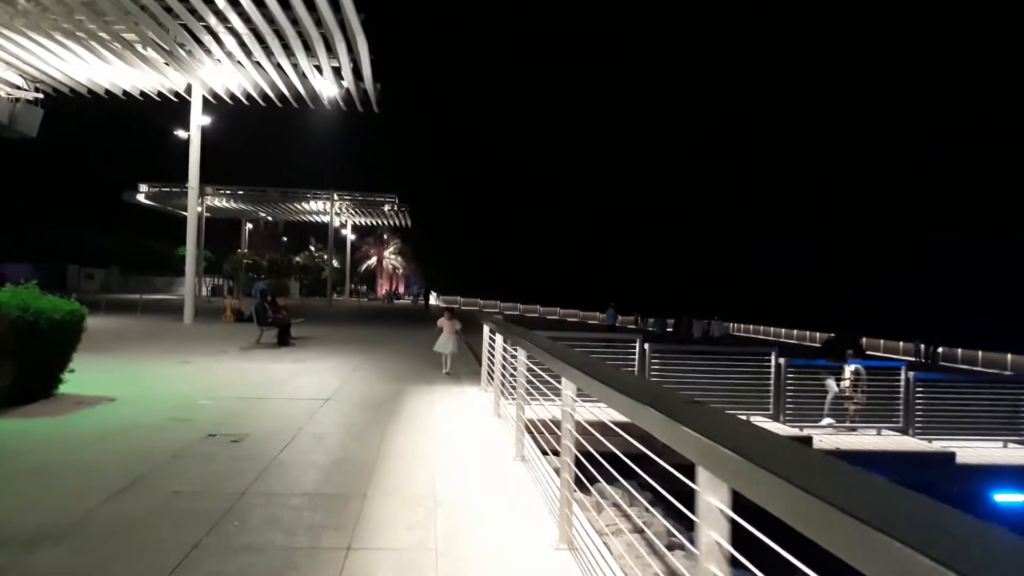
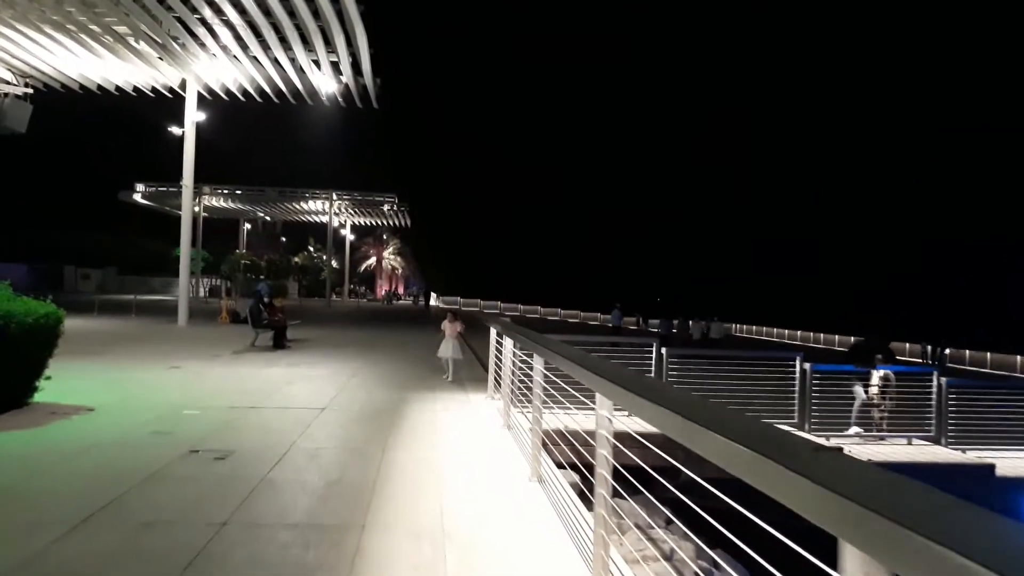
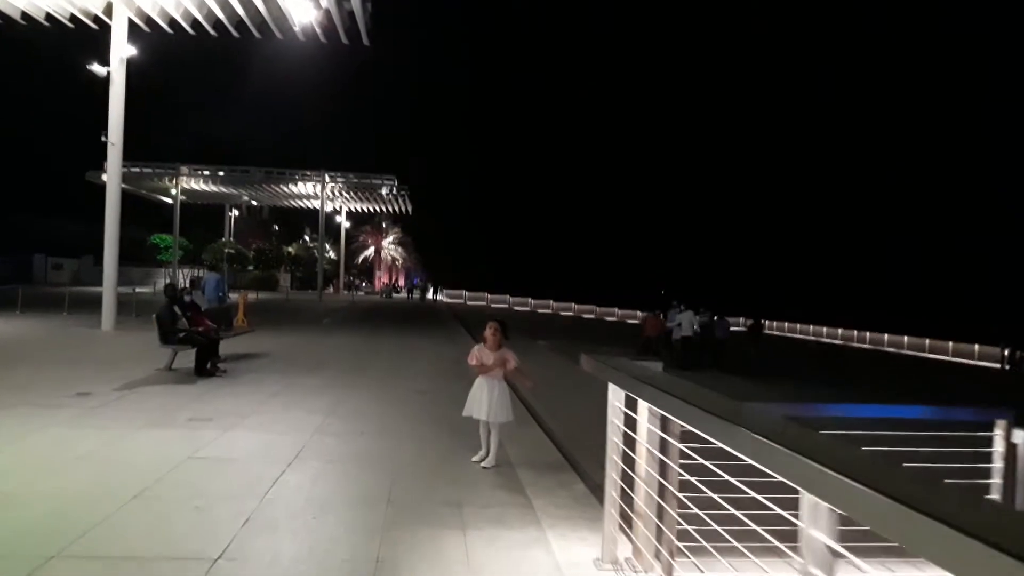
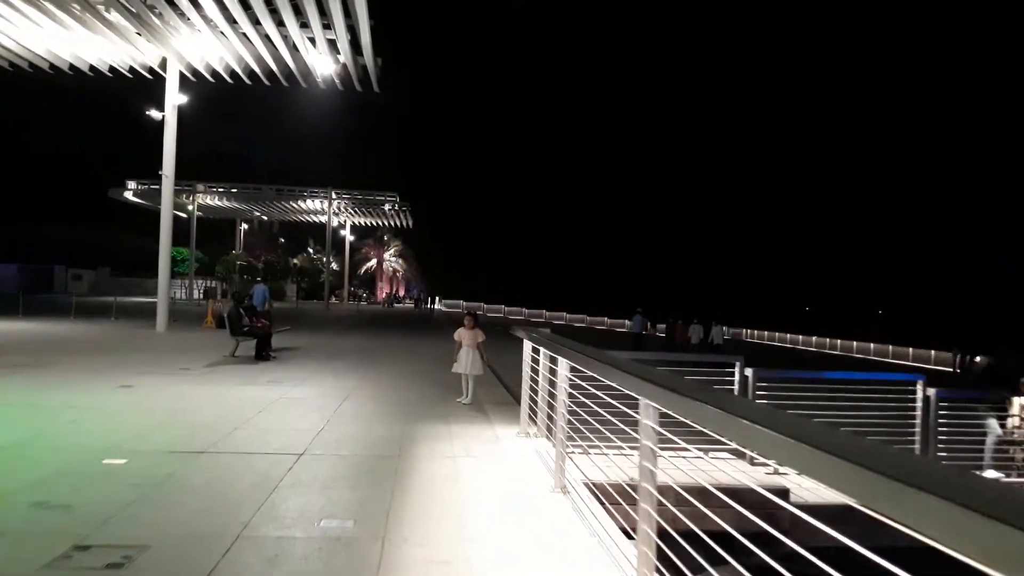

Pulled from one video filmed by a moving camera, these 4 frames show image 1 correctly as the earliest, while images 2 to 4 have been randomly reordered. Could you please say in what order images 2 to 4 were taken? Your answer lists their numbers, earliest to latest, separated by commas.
2, 4, 3
